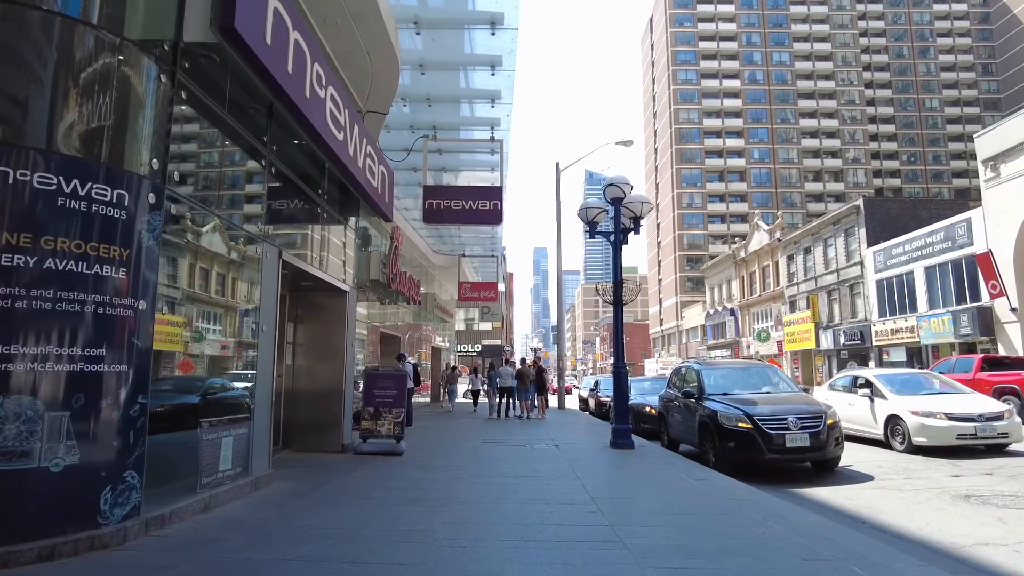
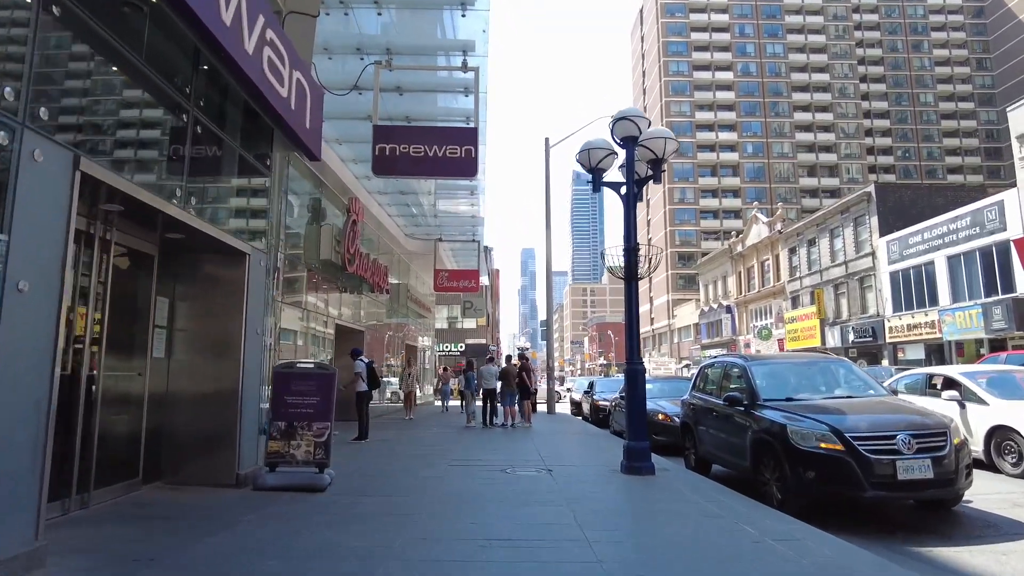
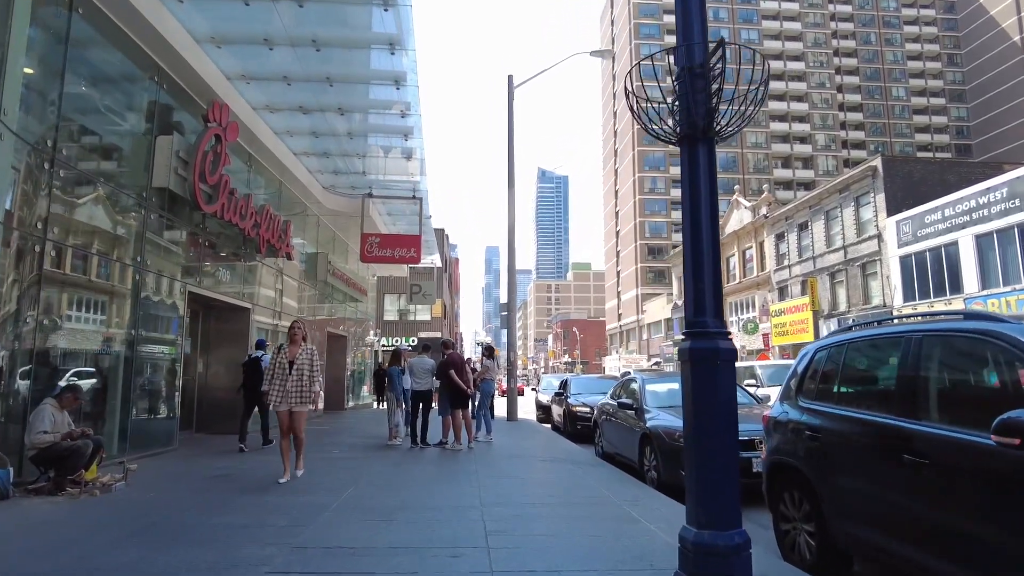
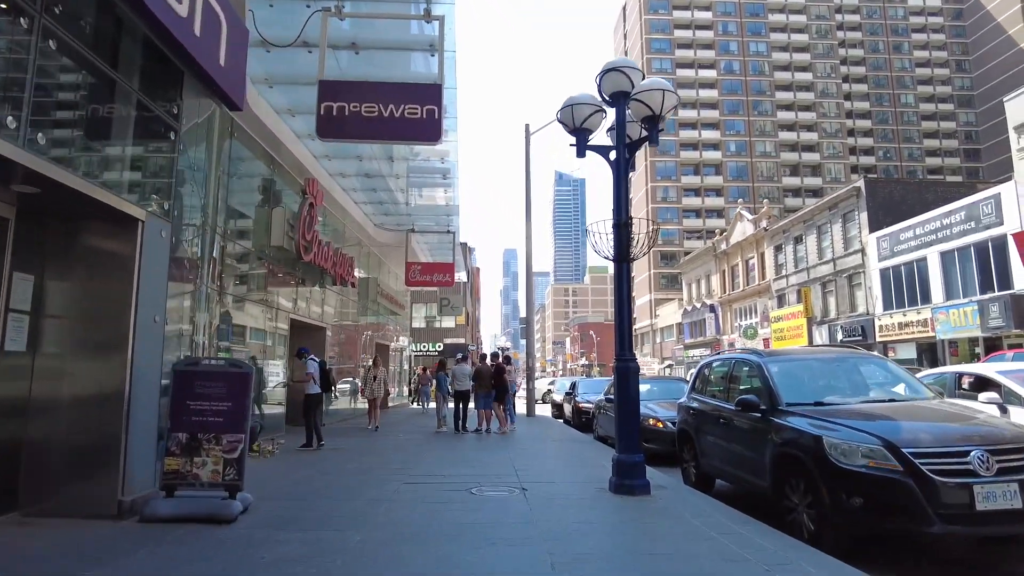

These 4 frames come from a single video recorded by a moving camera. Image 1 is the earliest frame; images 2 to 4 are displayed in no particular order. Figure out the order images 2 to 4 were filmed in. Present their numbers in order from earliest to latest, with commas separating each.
2, 4, 3
